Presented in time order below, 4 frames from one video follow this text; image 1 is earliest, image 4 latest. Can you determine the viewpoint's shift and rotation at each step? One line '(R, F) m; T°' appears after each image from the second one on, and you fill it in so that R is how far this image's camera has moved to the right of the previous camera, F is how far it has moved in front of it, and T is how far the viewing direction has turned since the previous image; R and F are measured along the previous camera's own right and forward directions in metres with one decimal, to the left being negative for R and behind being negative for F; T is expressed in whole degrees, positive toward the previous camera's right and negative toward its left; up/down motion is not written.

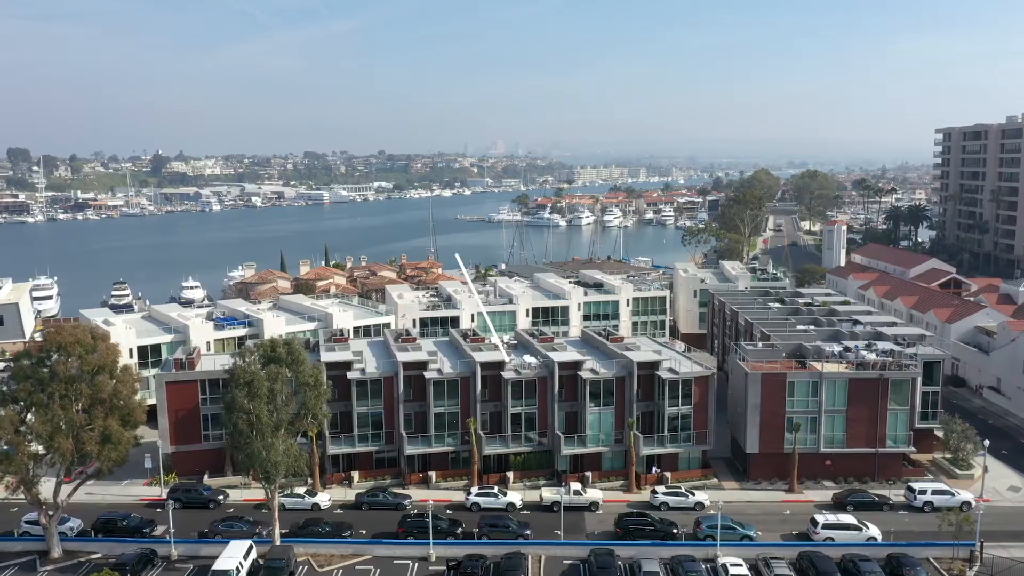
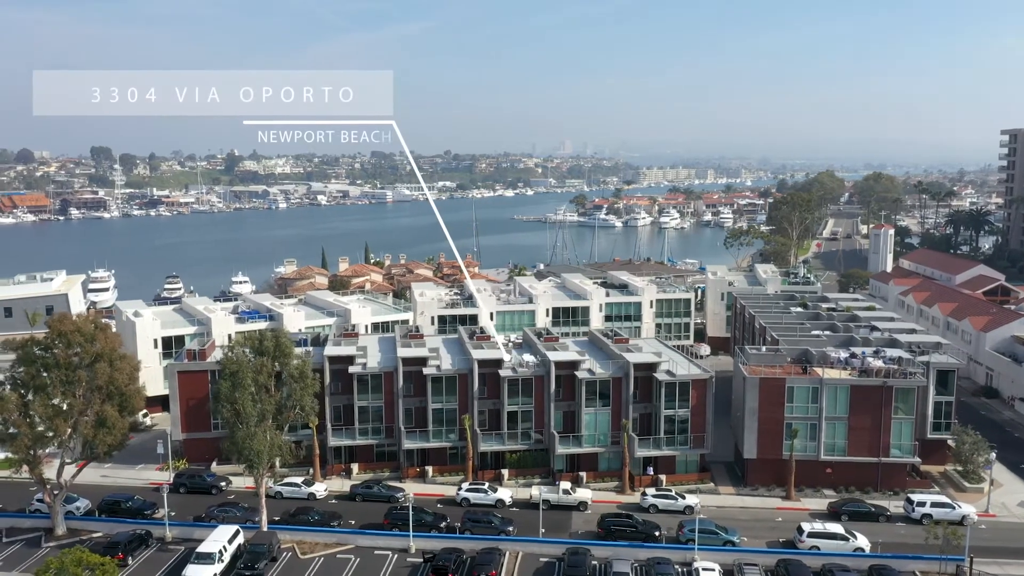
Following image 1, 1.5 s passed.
(+2.8, -0.2) m; -4°
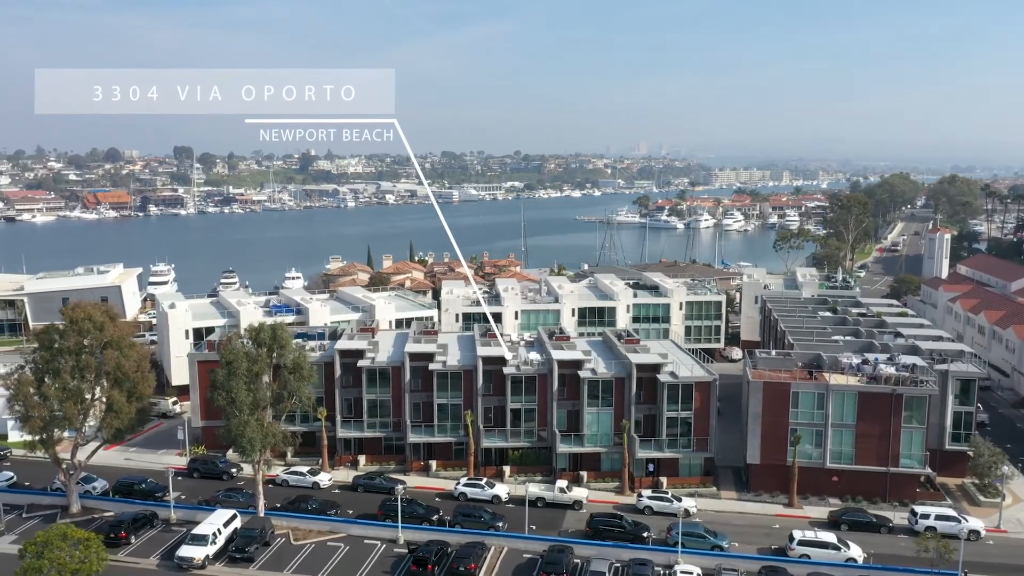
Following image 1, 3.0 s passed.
(+2.7, -0.2) m; -5°
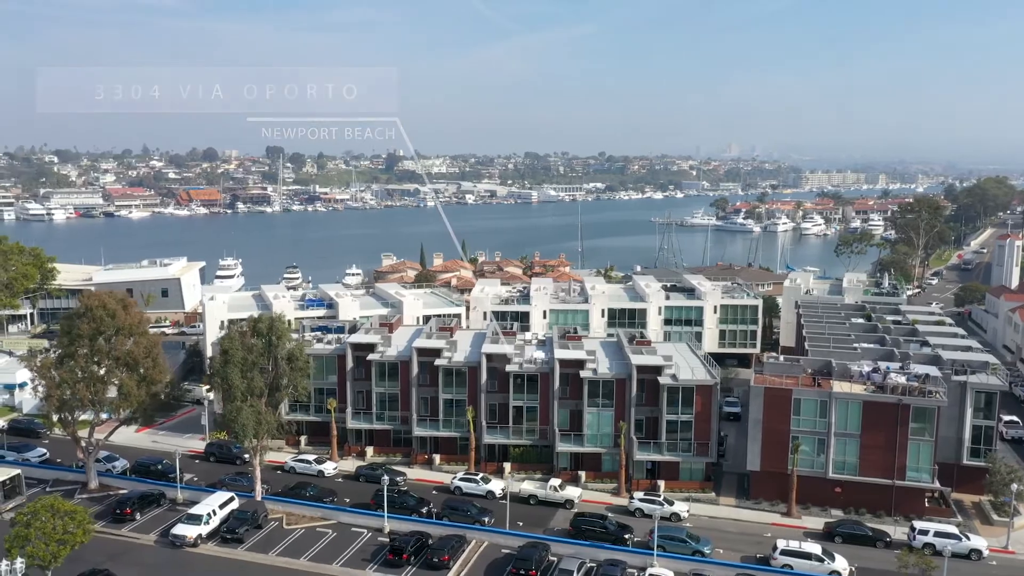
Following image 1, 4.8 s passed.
(+3.4, -0.1) m; -6°
